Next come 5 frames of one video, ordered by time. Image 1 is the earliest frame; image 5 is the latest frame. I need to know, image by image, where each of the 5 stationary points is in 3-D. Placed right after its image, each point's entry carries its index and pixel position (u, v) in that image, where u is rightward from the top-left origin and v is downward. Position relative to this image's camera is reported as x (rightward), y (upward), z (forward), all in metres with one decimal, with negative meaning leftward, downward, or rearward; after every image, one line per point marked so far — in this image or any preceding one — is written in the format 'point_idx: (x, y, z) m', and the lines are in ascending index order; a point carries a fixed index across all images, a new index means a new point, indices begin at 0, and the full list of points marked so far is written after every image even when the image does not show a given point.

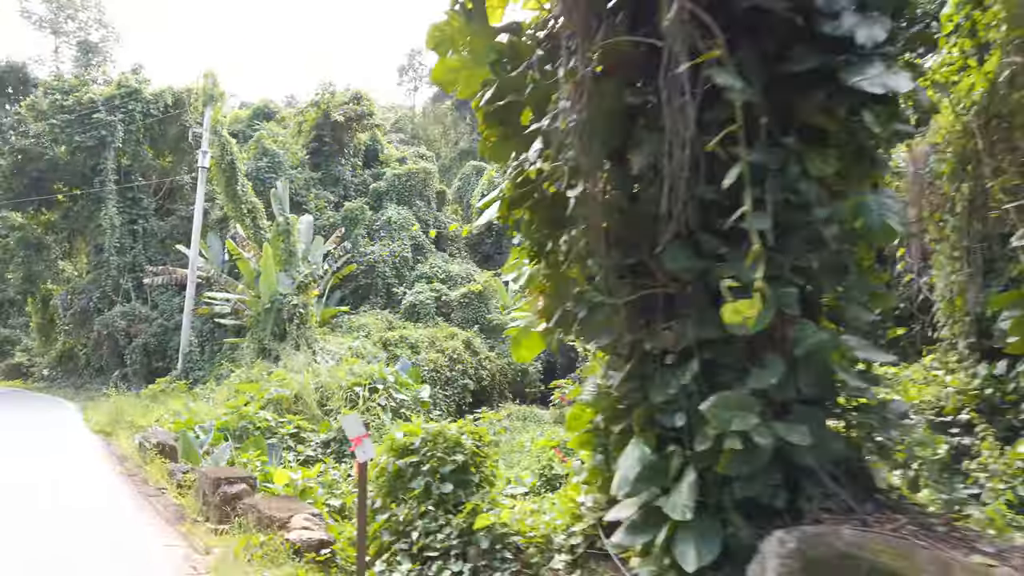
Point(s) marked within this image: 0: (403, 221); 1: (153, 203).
0: (-1.7, +1.1, +12.1) m
1: (-5.7, +1.3, +12.3) m
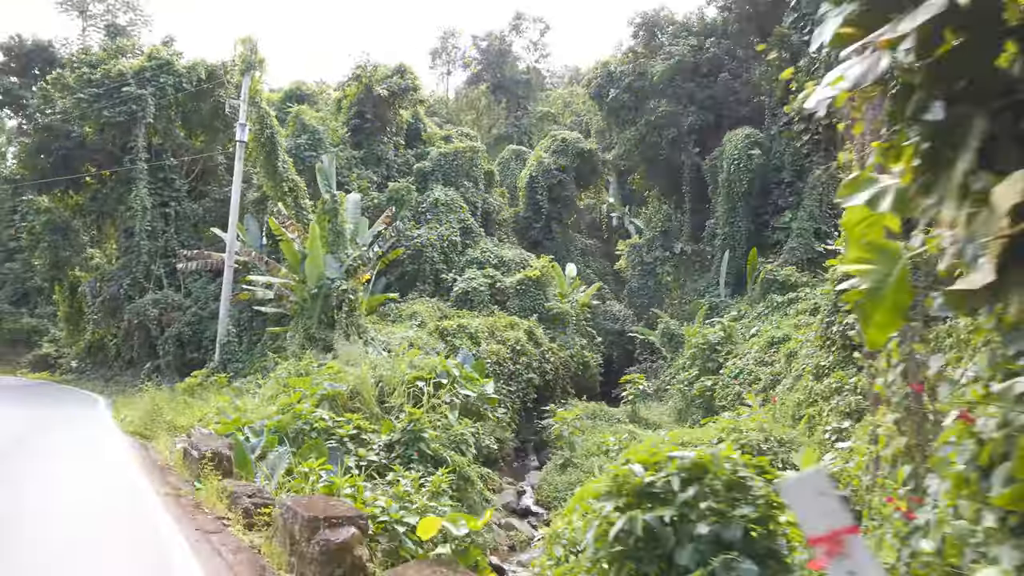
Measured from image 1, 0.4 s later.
0: (-0.9, +1.2, +11.3) m
1: (-4.9, +1.5, +11.5) m
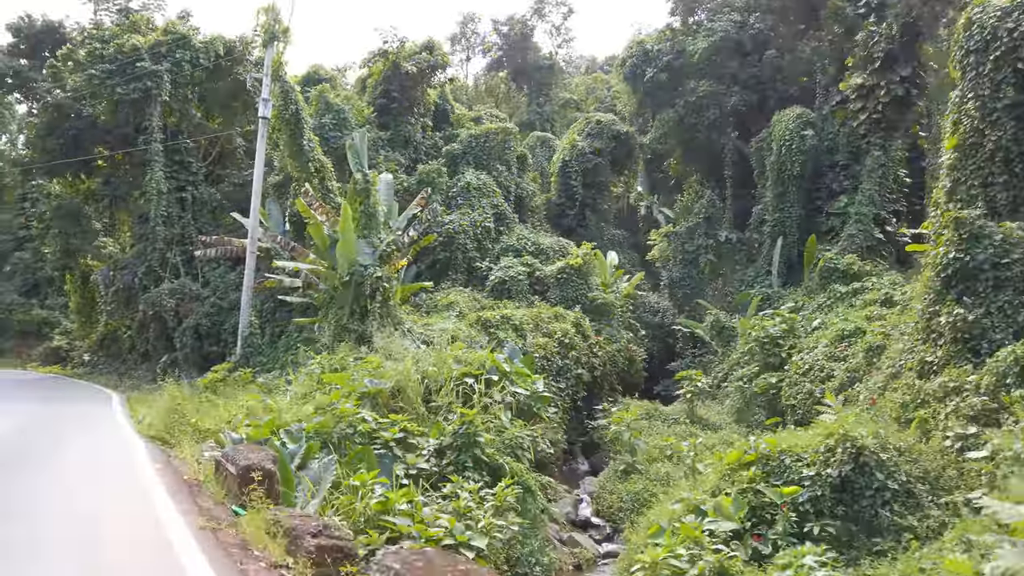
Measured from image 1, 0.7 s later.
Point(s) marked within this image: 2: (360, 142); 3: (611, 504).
0: (-0.4, +1.4, +10.6) m
1: (-4.4, +1.7, +10.9) m
2: (-1.6, +1.5, +8.1) m
3: (+0.7, -1.6, +5.8) m
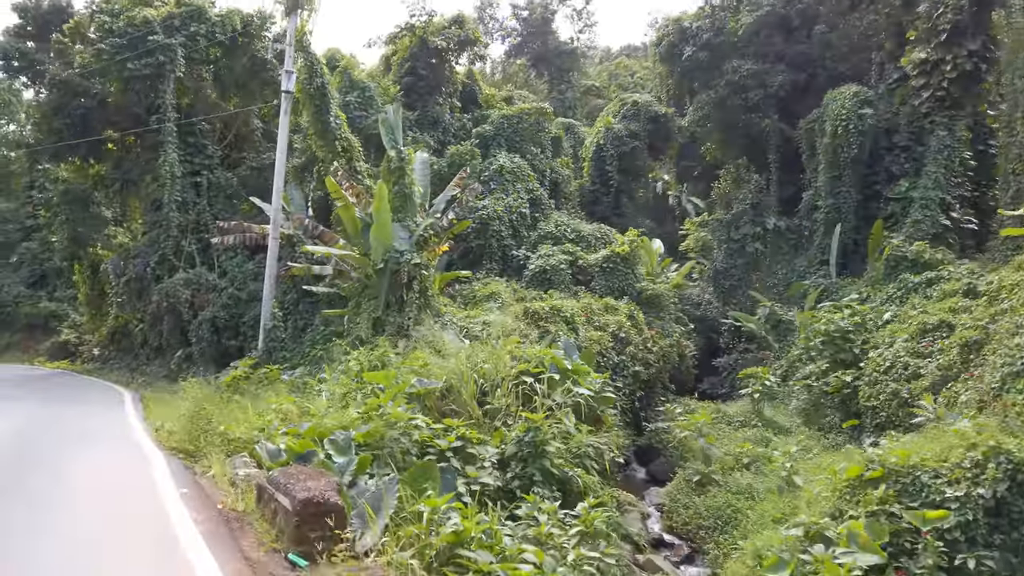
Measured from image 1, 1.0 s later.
0: (+0.1, +1.5, +9.9) m
1: (-3.9, +1.8, +10.2) m
2: (-1.1, +1.6, +7.4) m
3: (+1.2, -1.5, +5.1) m
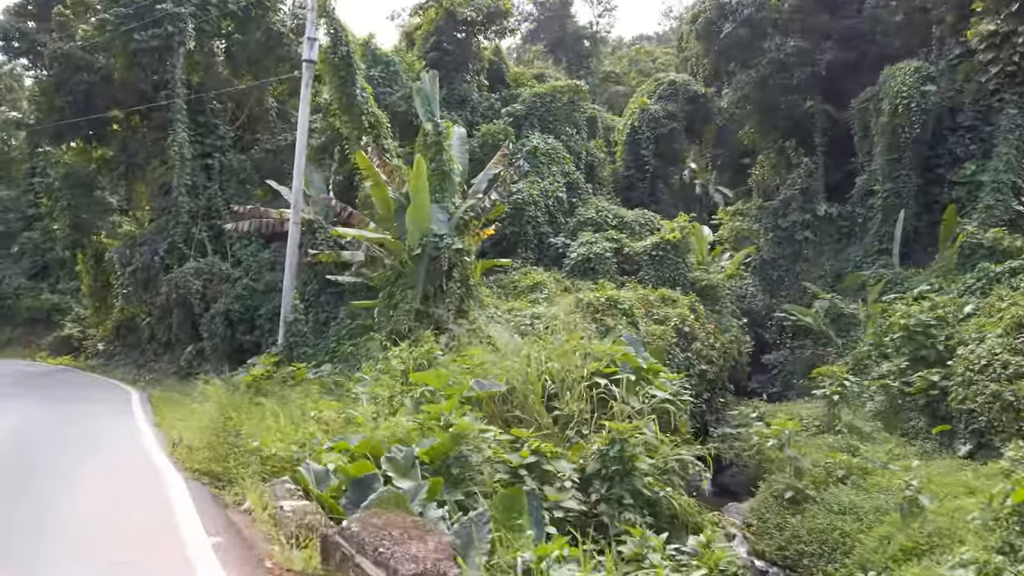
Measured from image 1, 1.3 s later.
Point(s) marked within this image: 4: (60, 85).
0: (+0.5, +1.6, +9.2) m
1: (-3.5, +1.9, +9.5) m
2: (-0.7, +1.7, +6.7) m
3: (+1.6, -1.5, +4.4) m
4: (-5.3, +2.4, +9.1) m
